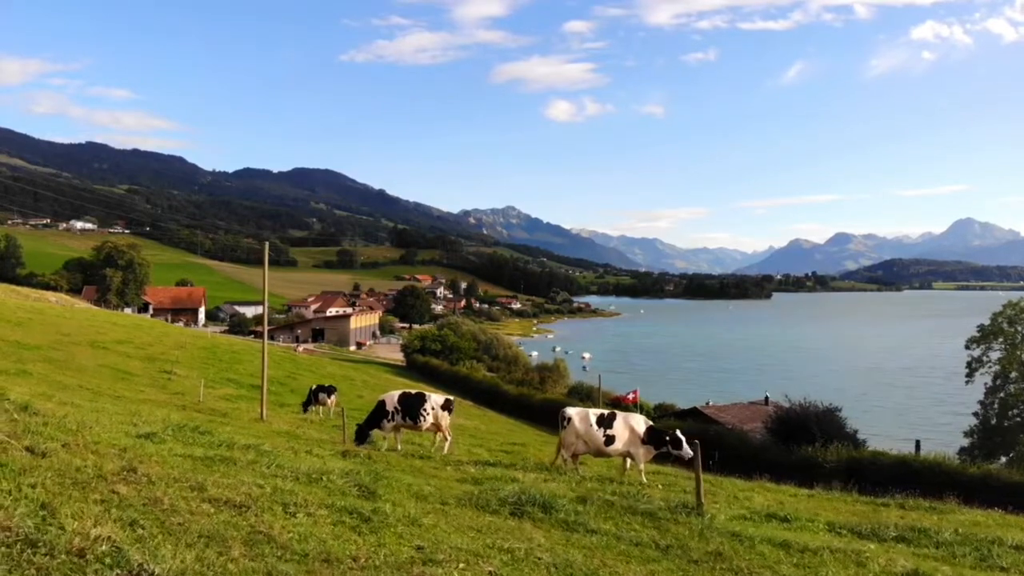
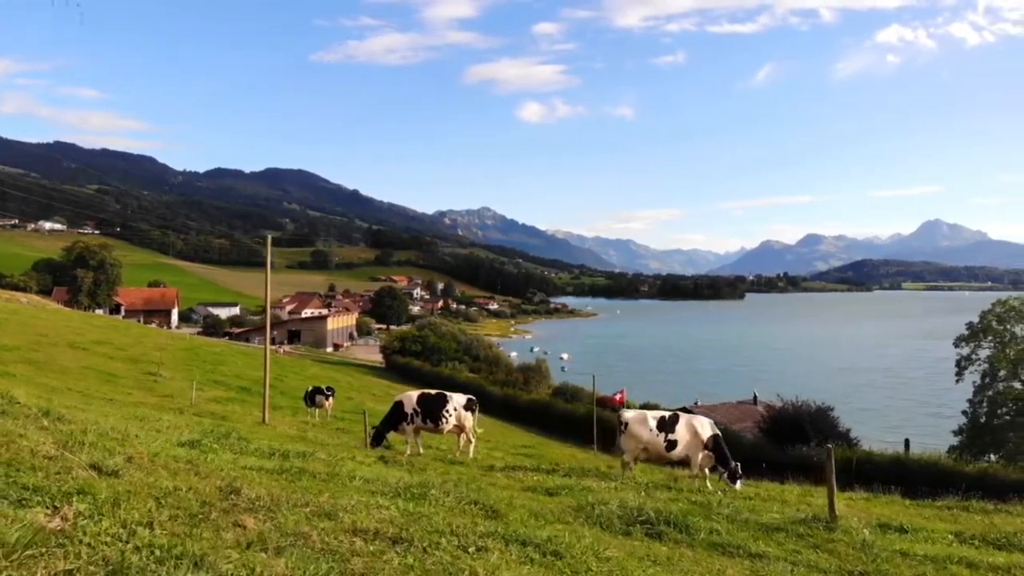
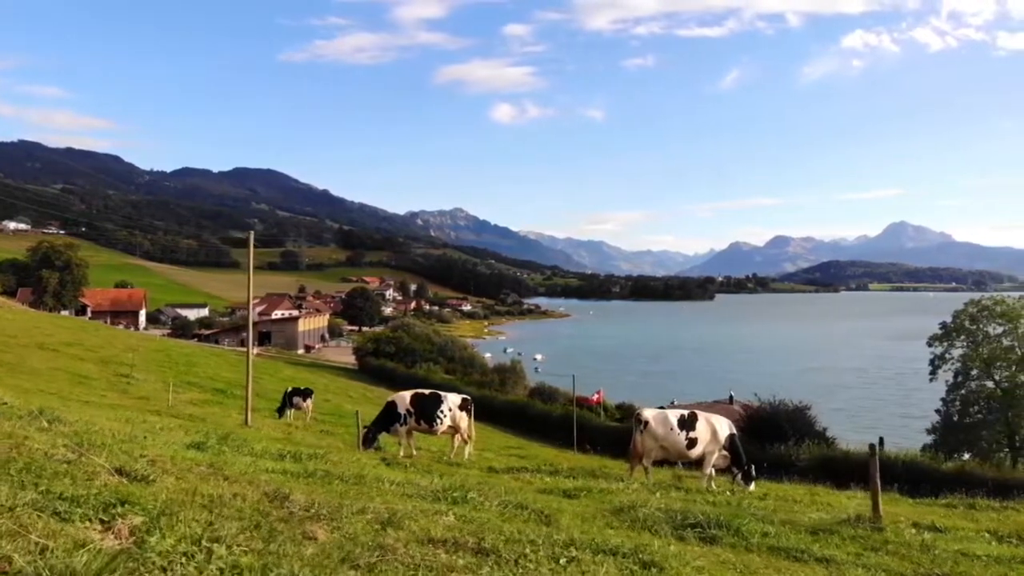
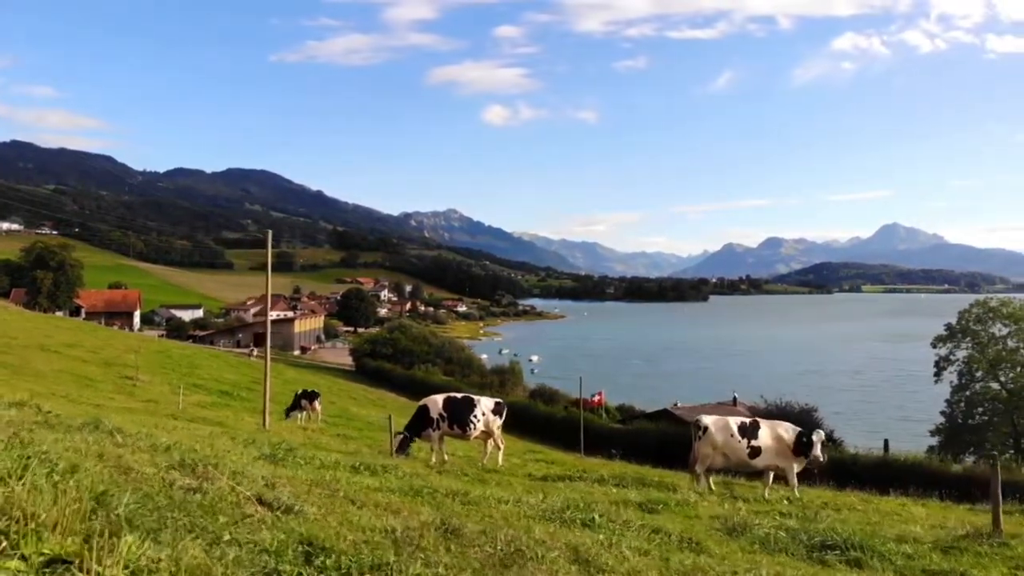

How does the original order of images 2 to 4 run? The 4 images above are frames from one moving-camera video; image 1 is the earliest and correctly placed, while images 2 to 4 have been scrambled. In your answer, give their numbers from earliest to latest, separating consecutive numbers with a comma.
2, 3, 4
